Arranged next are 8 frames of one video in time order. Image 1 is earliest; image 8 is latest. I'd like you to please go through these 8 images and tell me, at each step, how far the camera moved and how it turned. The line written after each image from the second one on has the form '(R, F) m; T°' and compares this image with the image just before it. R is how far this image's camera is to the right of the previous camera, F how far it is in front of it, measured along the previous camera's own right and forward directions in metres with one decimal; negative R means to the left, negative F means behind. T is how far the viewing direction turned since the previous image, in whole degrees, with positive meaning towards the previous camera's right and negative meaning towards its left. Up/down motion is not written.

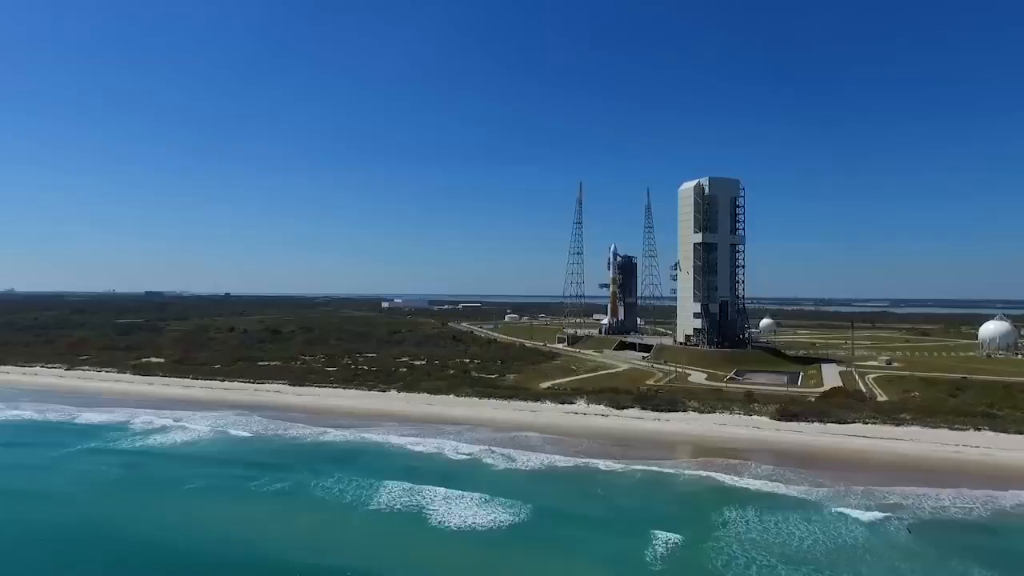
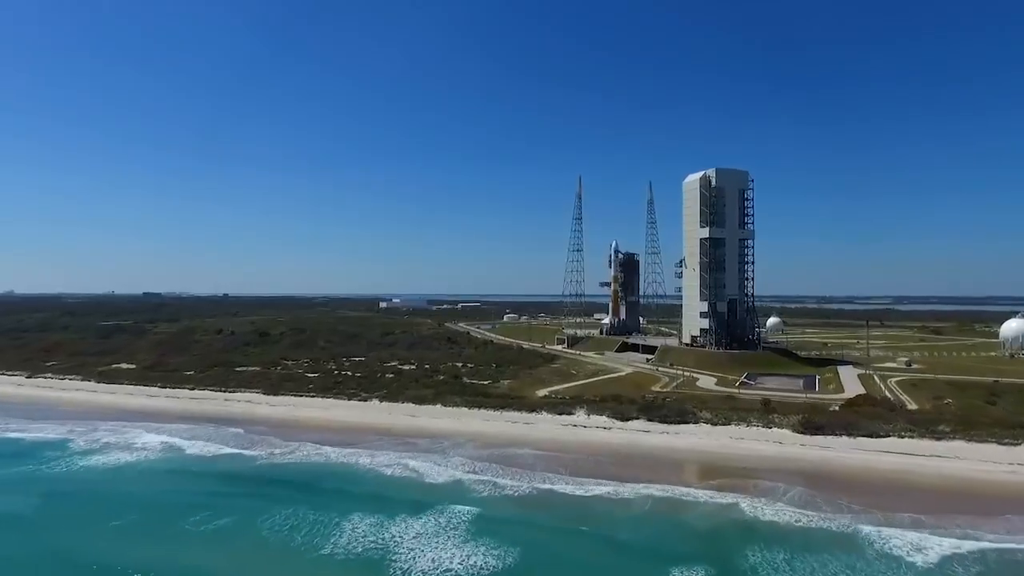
(+0.7, +4.1) m; 0°
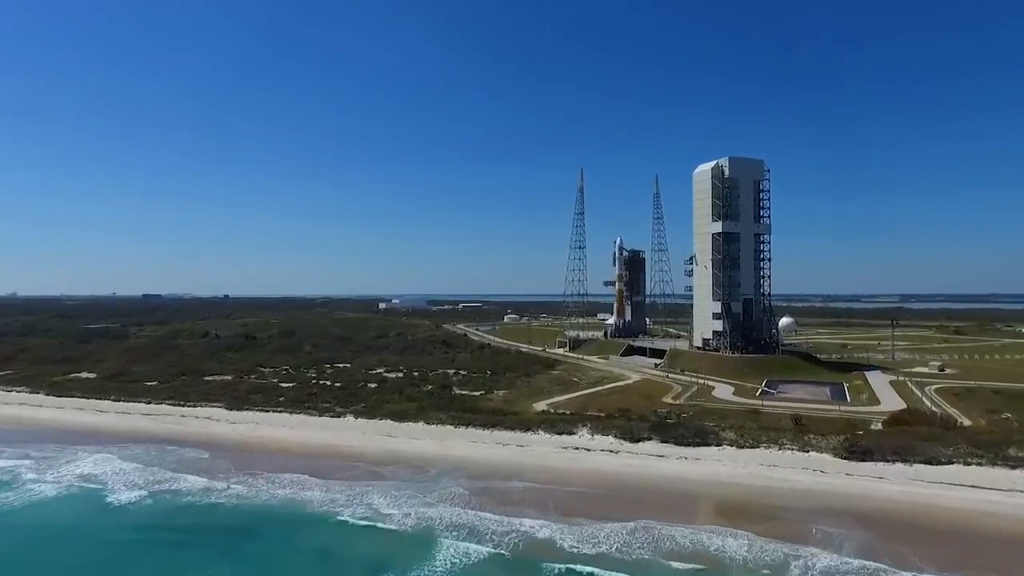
(+0.8, +5.3) m; 0°
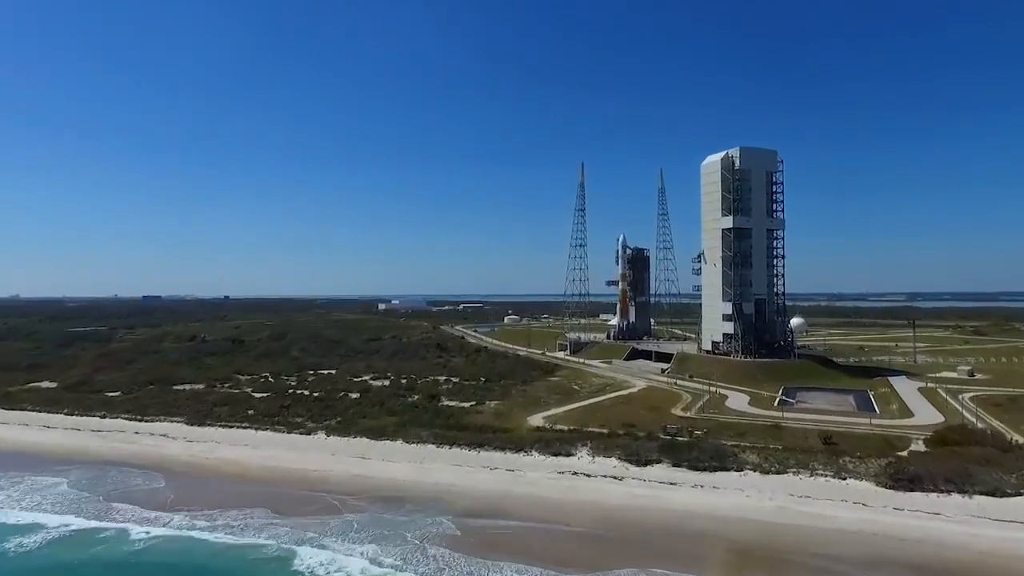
(+0.8, +4.2) m; 0°
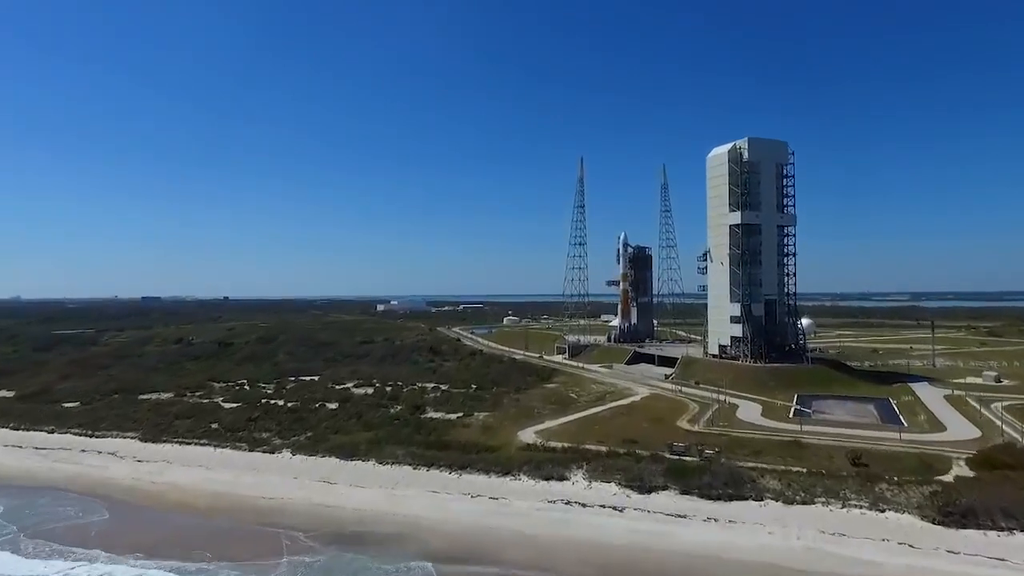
(+0.8, +3.7) m; 0°
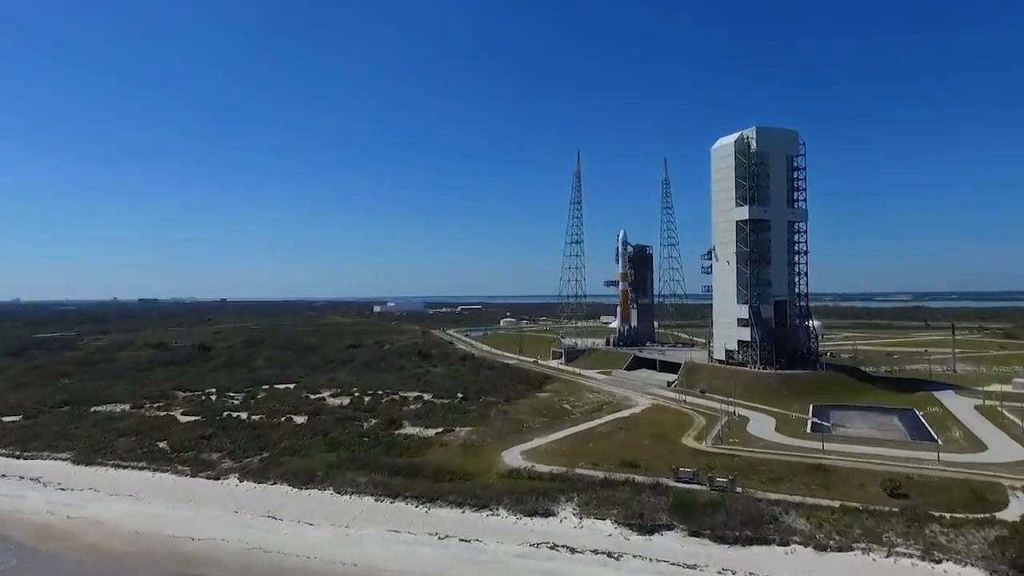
(+1.0, +4.0) m; 0°
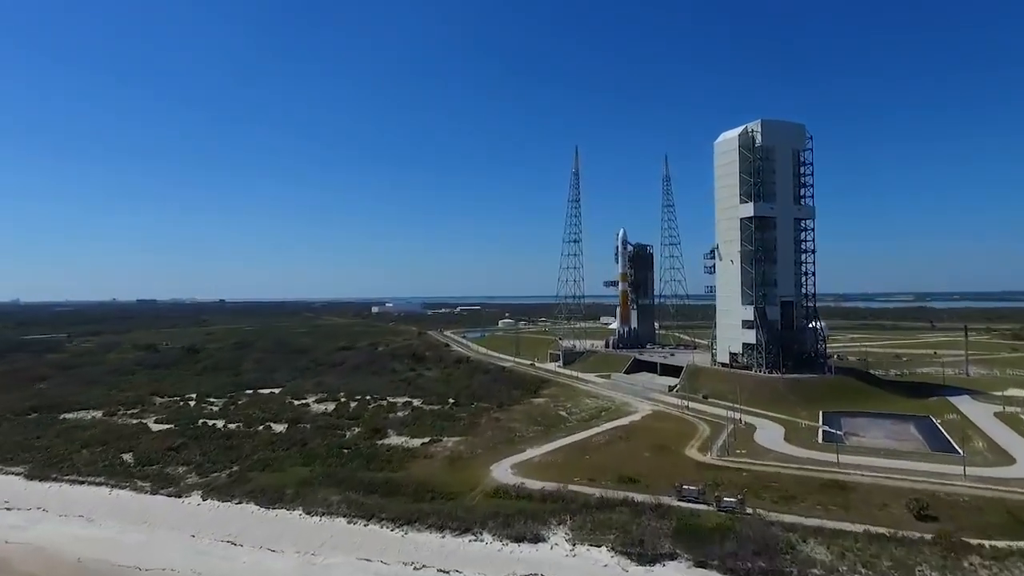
(+0.6, +2.2) m; 0°
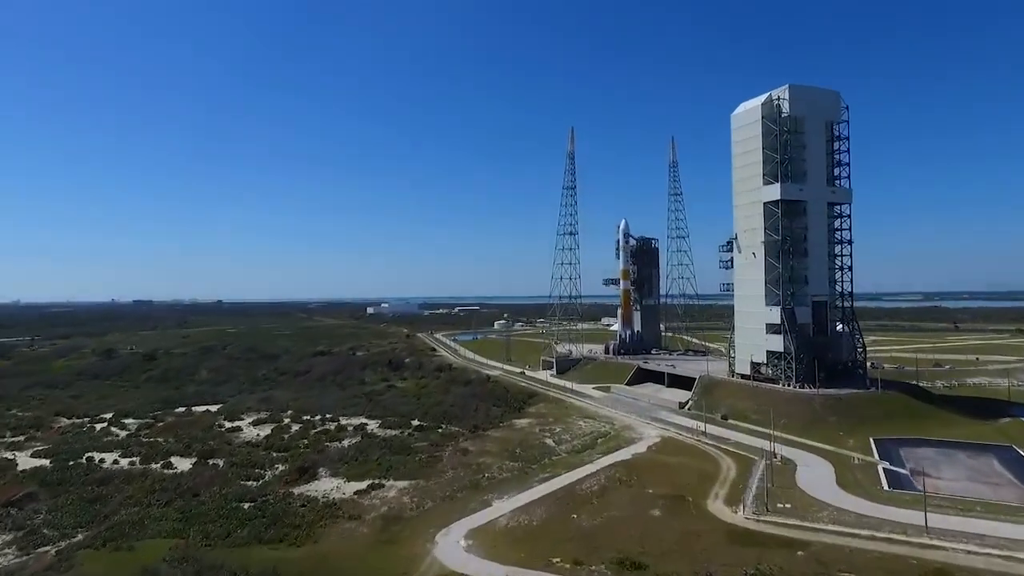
(+1.8, +8.1) m; 0°
